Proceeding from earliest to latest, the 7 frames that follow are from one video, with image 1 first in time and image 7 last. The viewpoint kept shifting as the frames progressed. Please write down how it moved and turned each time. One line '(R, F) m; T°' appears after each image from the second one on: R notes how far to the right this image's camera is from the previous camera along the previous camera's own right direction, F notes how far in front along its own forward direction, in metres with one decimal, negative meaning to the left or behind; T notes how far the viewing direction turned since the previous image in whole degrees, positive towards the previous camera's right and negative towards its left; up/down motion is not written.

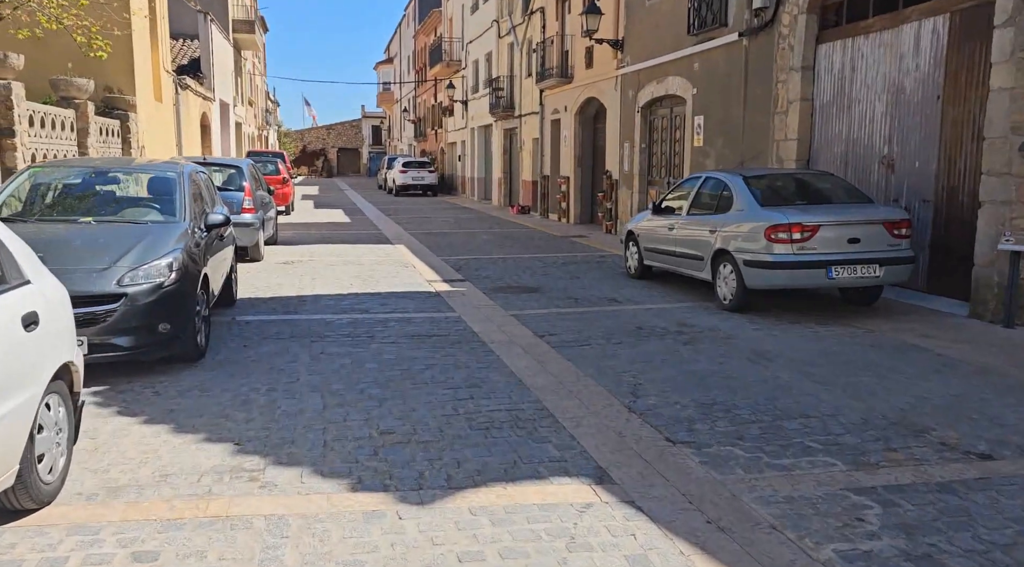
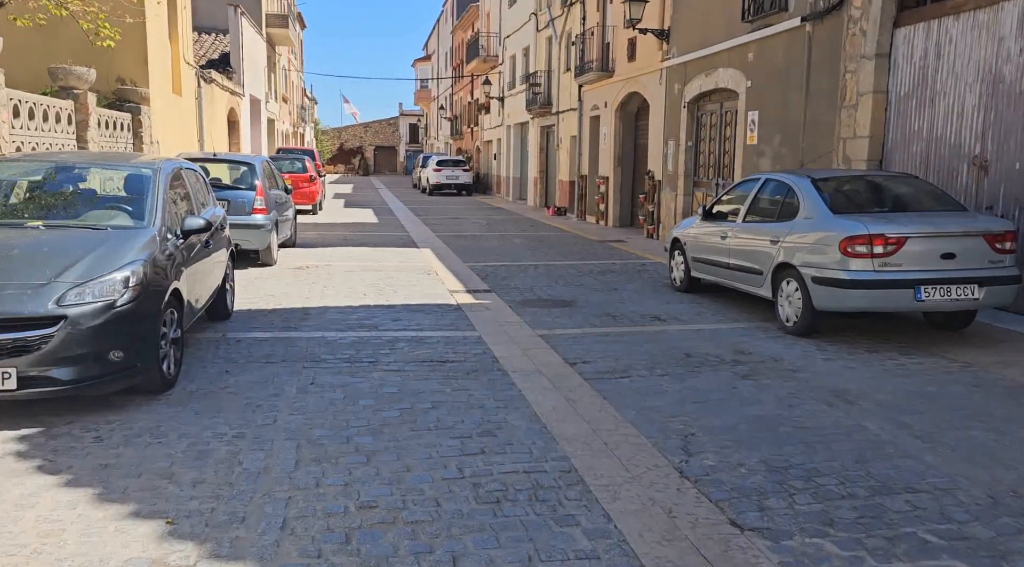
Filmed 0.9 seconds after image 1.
(+0.1, +1.1) m; -2°
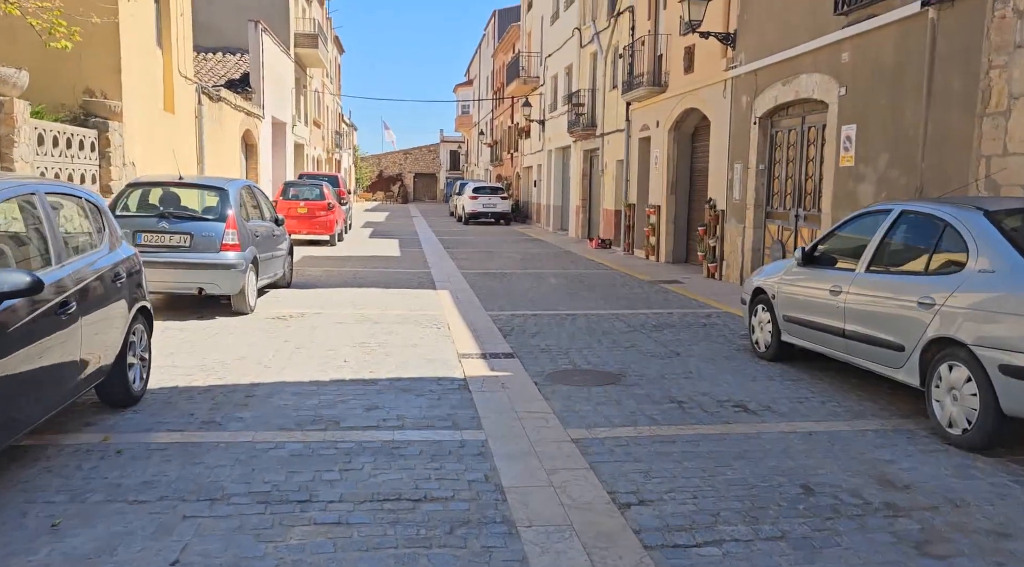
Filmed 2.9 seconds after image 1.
(+0.1, +2.5) m; -3°
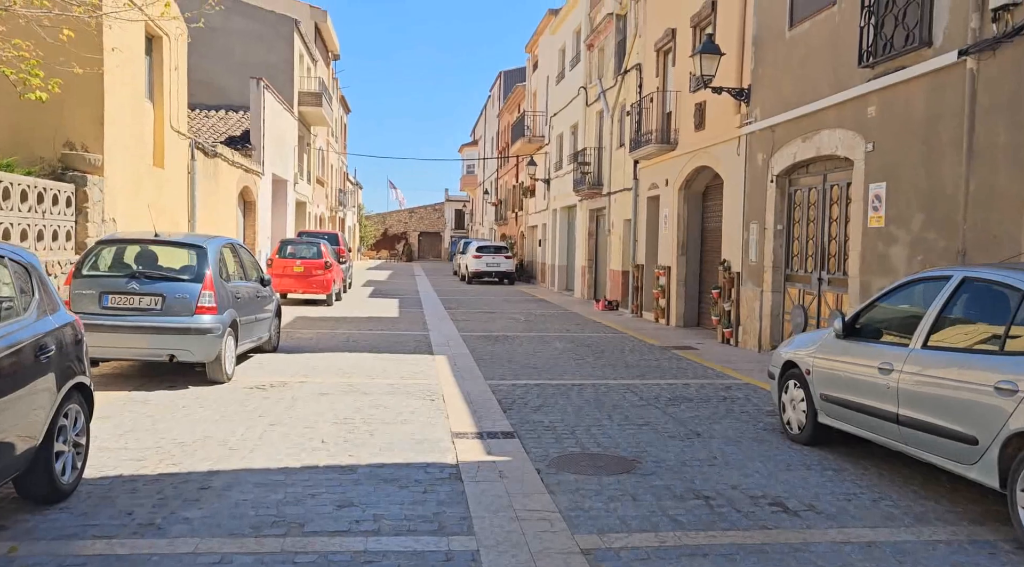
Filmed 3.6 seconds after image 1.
(0.0, +0.8) m; 0°
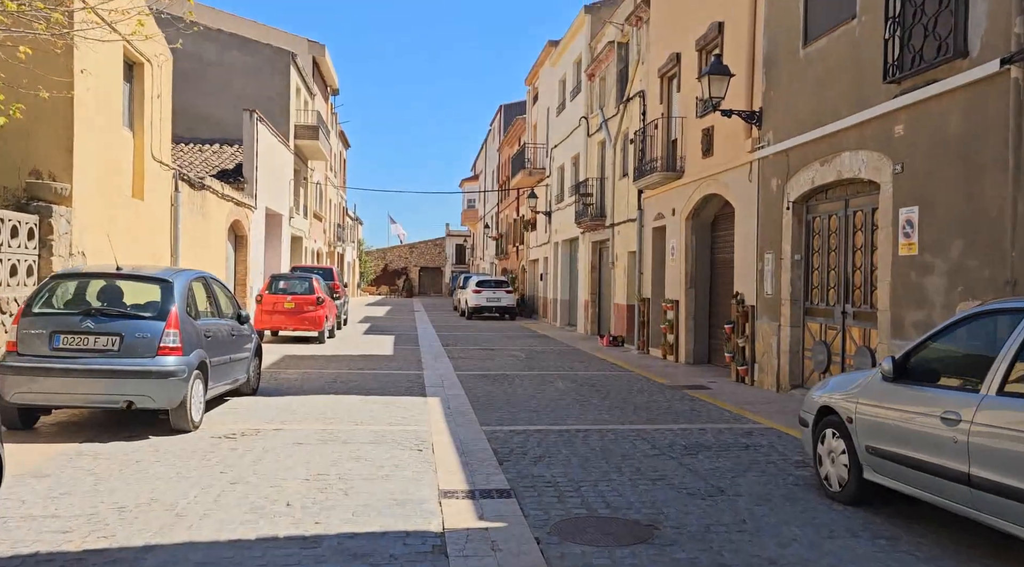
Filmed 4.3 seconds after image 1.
(0.0, +0.9) m; 0°
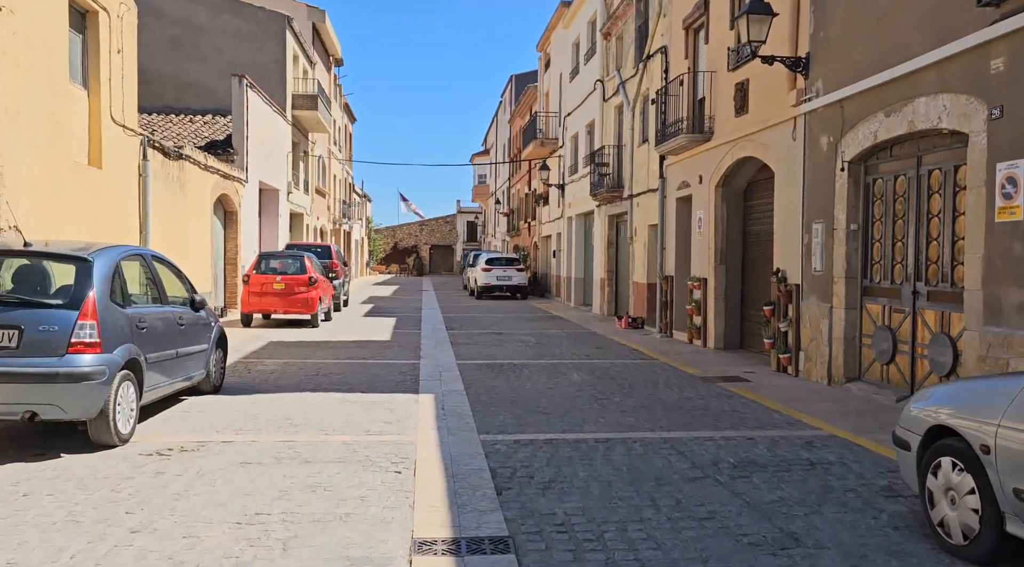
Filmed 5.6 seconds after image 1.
(+0.1, +1.7) m; -1°
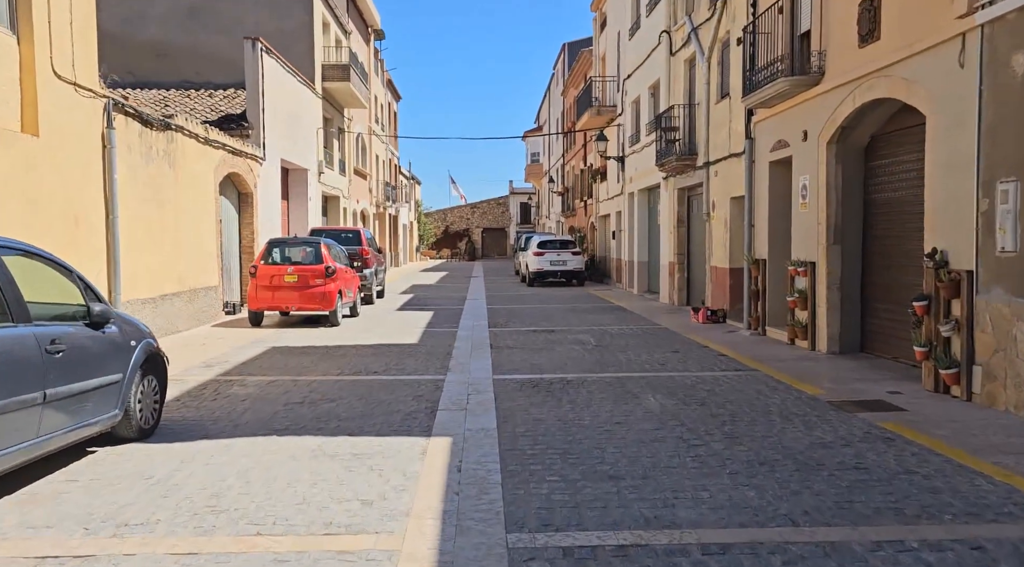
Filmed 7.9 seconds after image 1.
(+0.1, +3.0) m; -4°
